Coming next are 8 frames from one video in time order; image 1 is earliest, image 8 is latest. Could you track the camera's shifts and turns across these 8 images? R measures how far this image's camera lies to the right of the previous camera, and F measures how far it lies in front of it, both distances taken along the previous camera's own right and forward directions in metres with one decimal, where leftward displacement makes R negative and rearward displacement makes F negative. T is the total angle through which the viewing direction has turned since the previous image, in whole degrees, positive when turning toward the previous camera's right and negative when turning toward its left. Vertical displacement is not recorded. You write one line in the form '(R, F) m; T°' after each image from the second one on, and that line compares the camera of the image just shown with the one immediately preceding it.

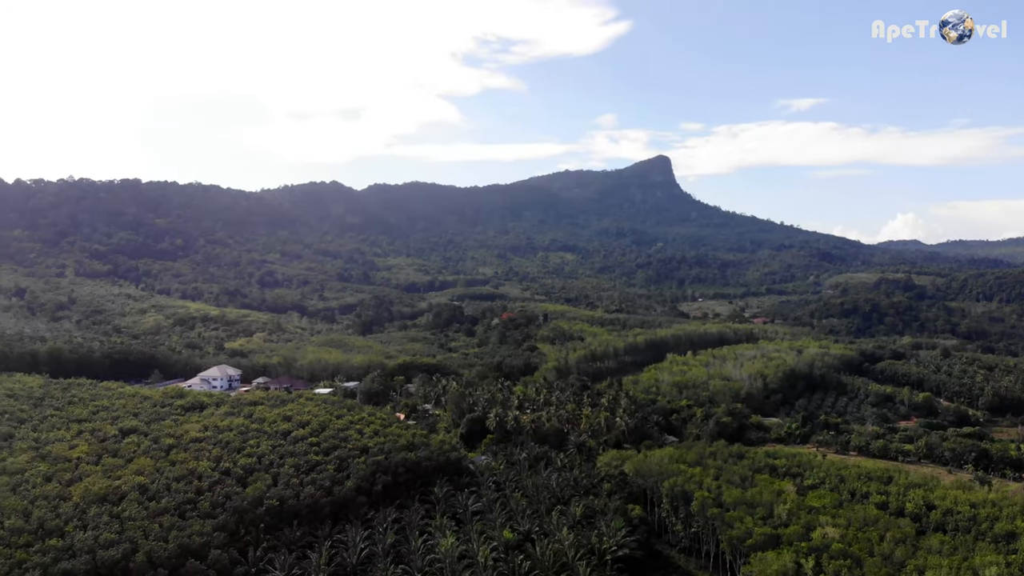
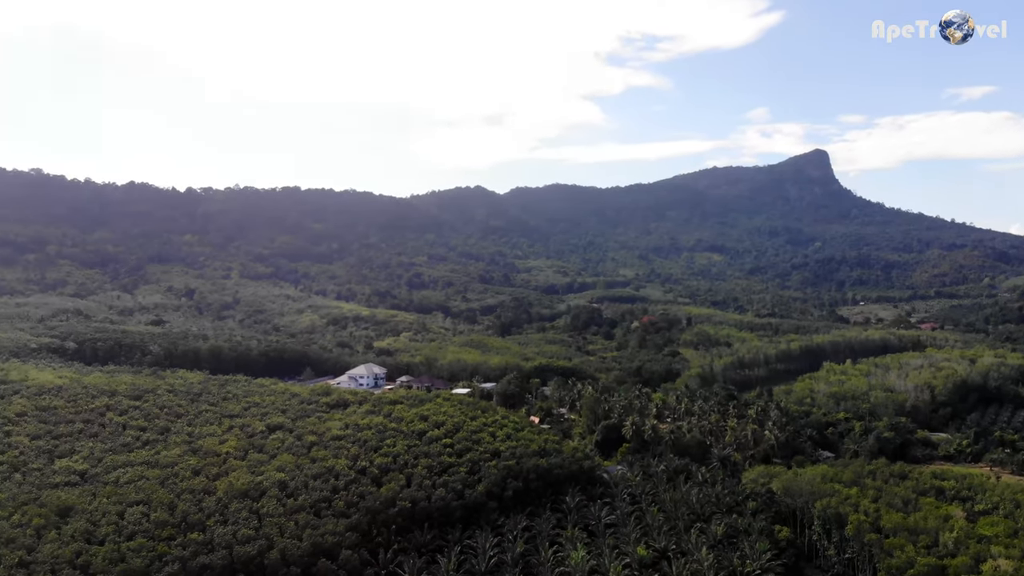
(+0.4, +1.2) m; -10°
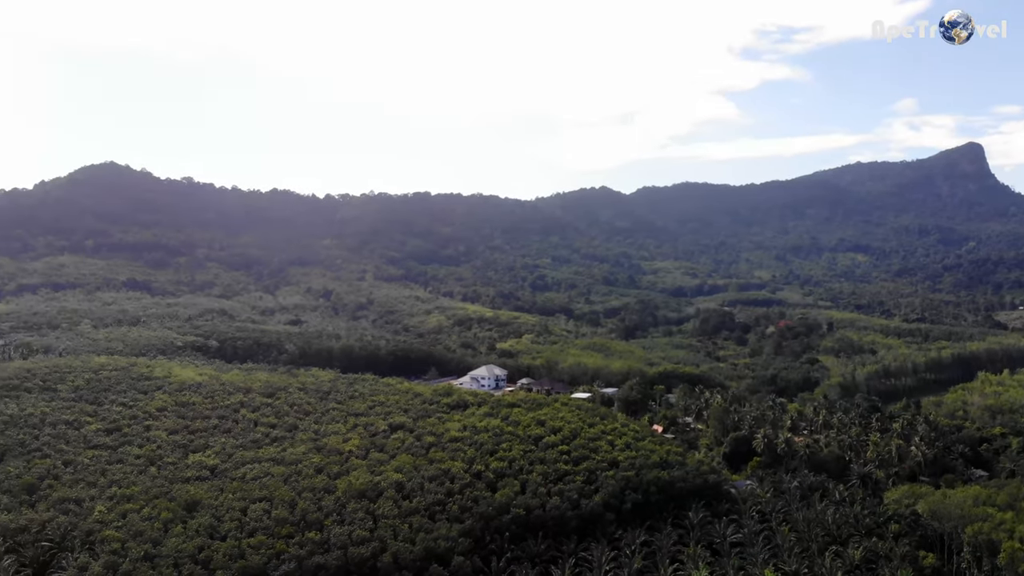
(+0.4, +0.9) m; -9°
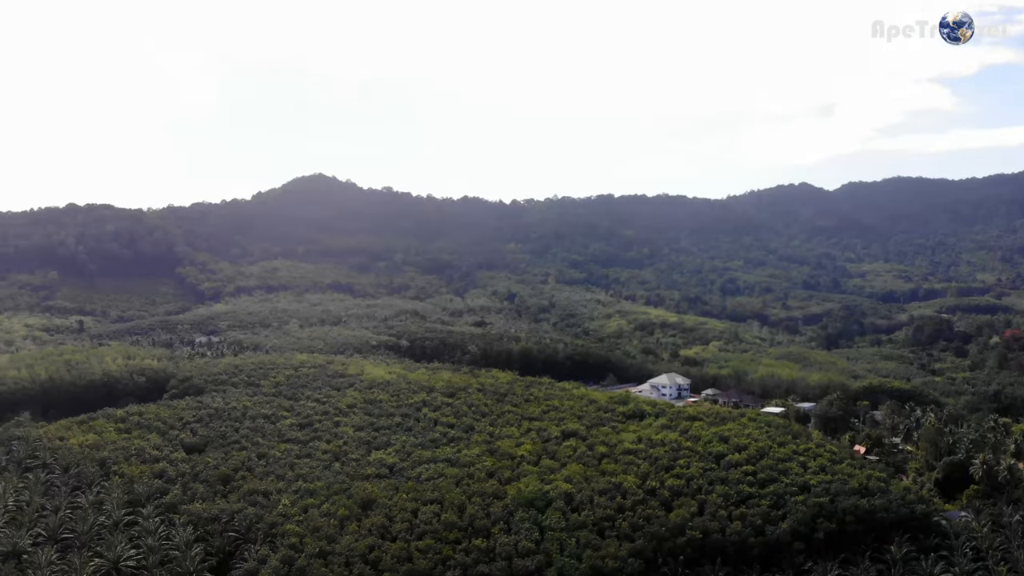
(+0.4, +1.3) m; -13°
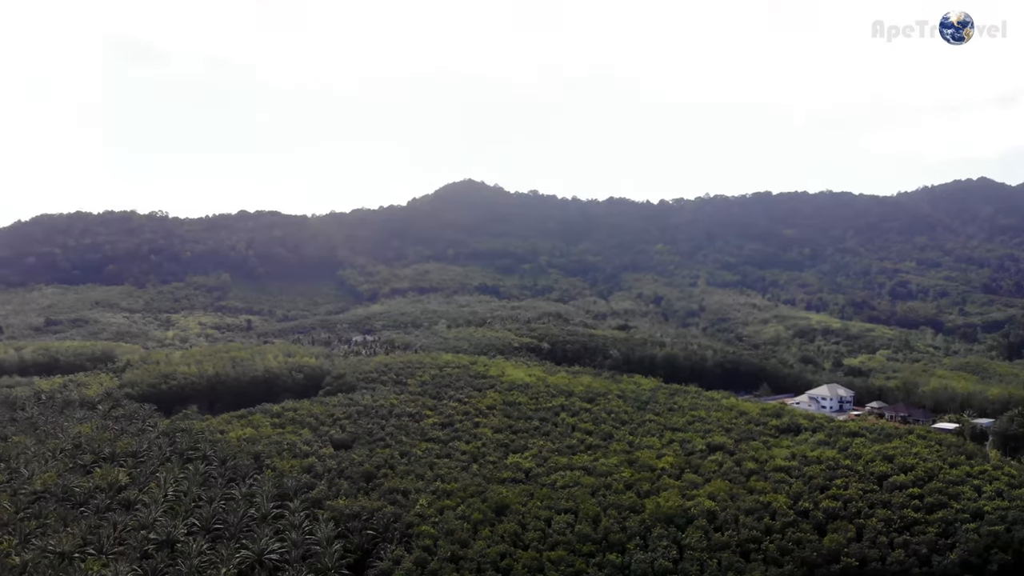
(+0.4, +0.9) m; -11°
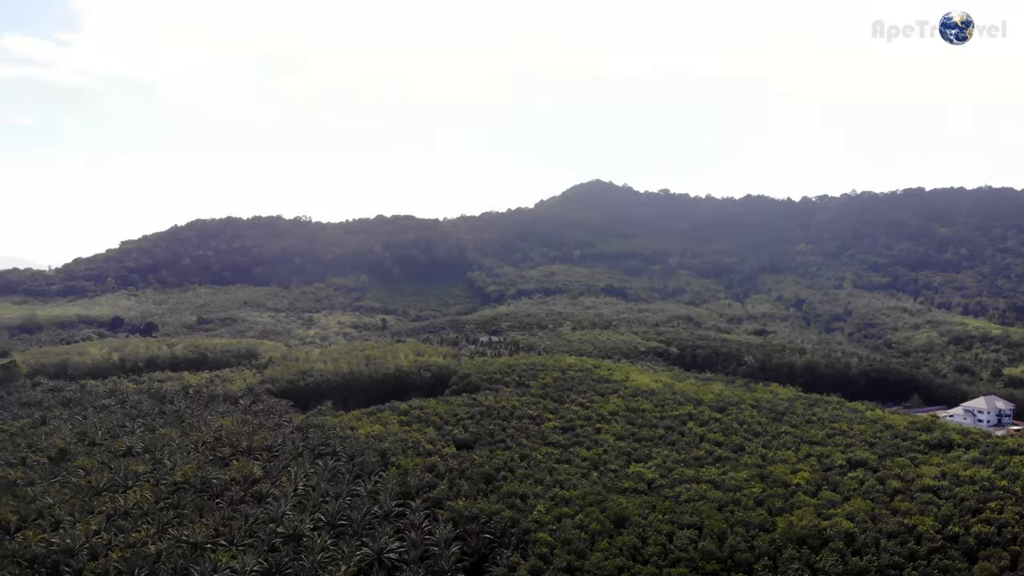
(+0.4, +0.8) m; -9°
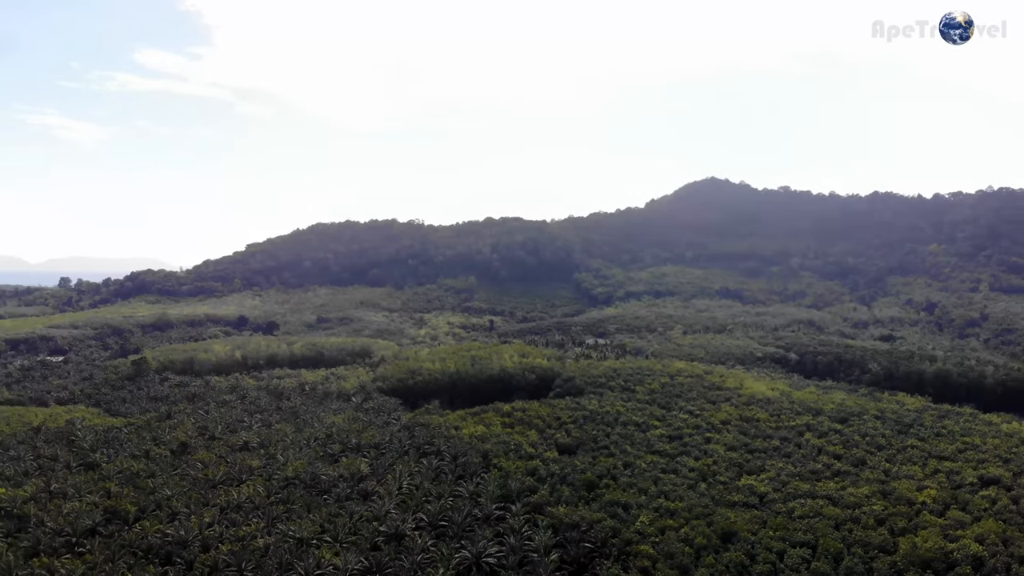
(+0.4, +0.6) m; -8°
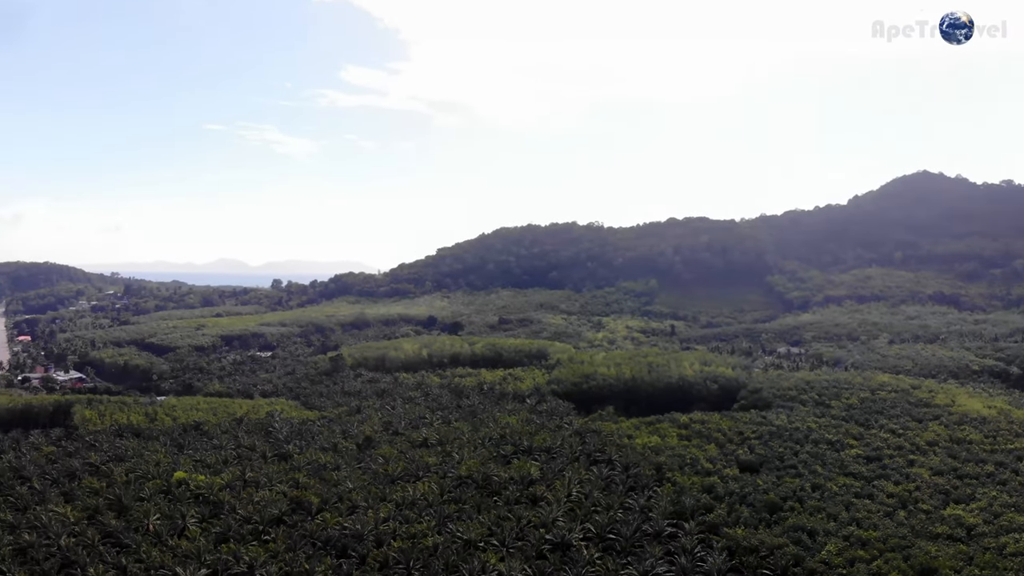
(+0.6, +0.8) m; -13°
